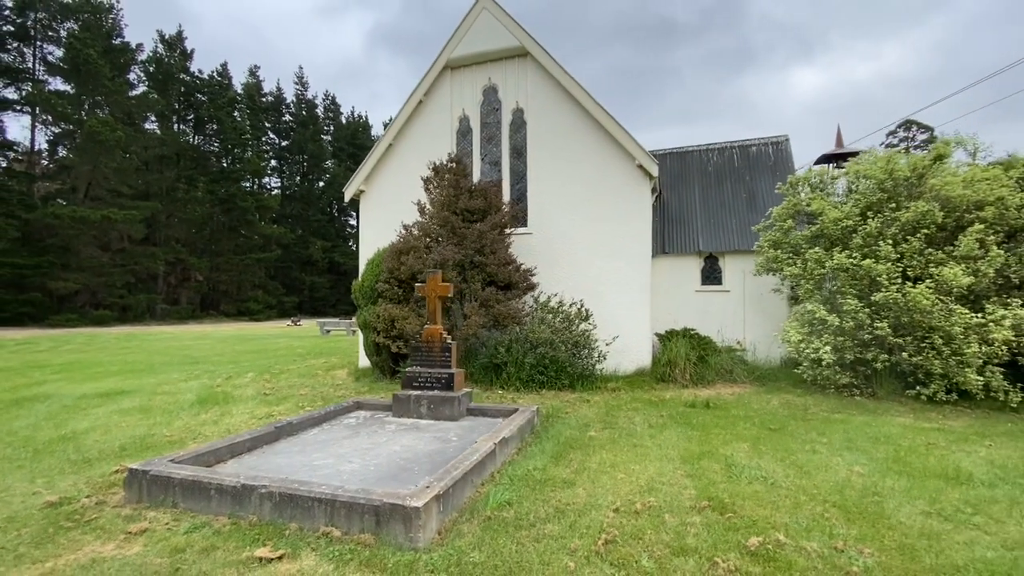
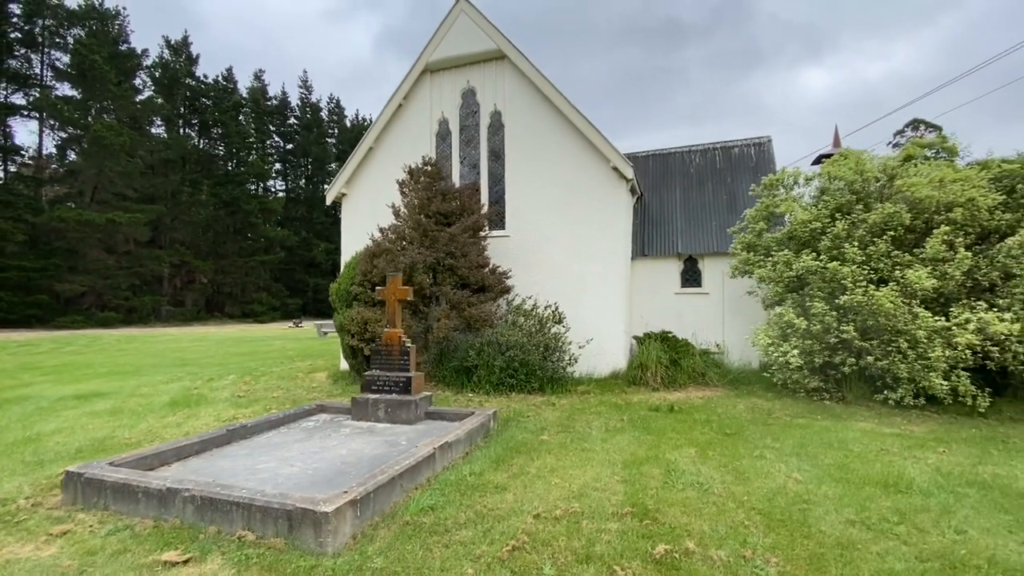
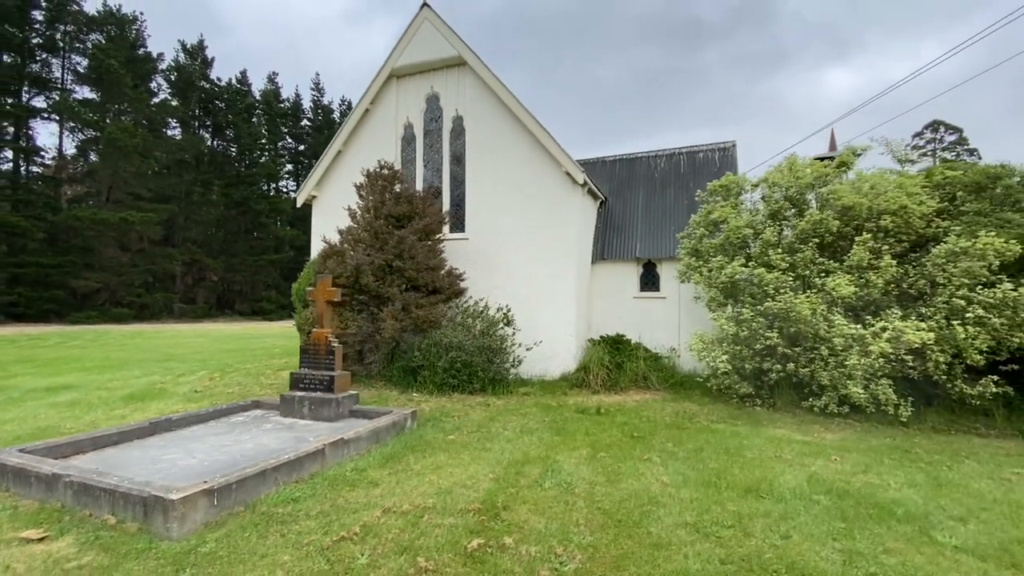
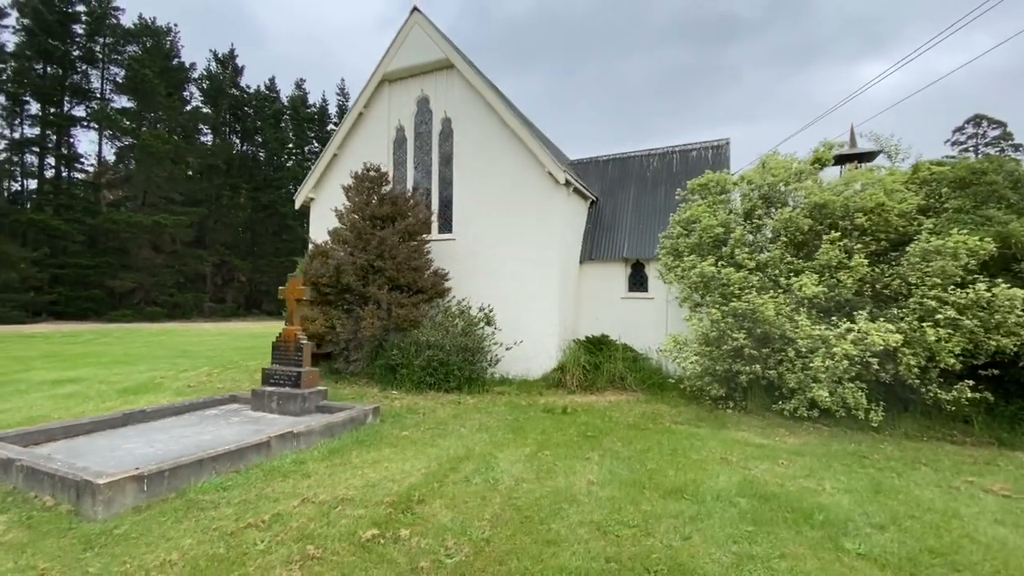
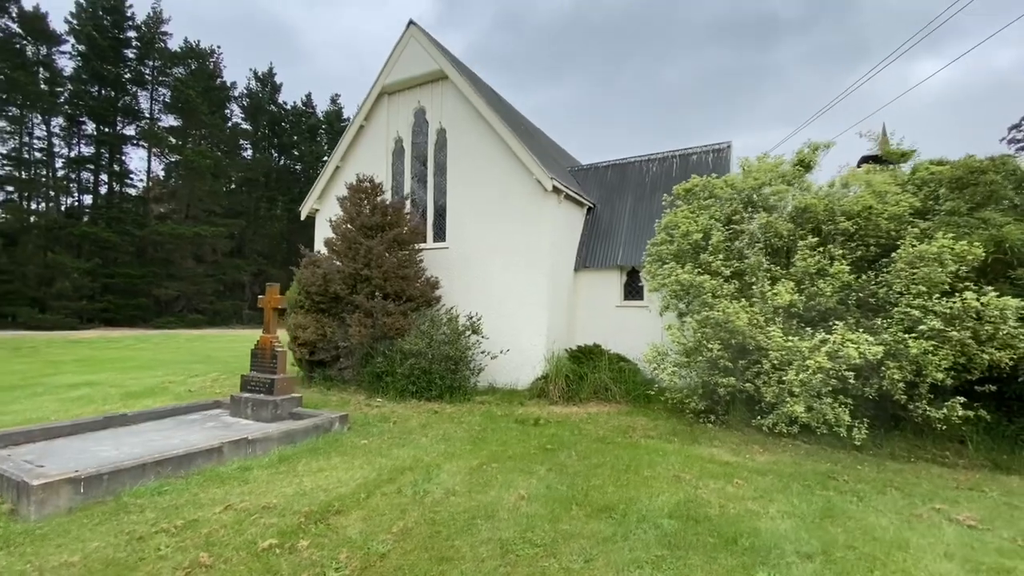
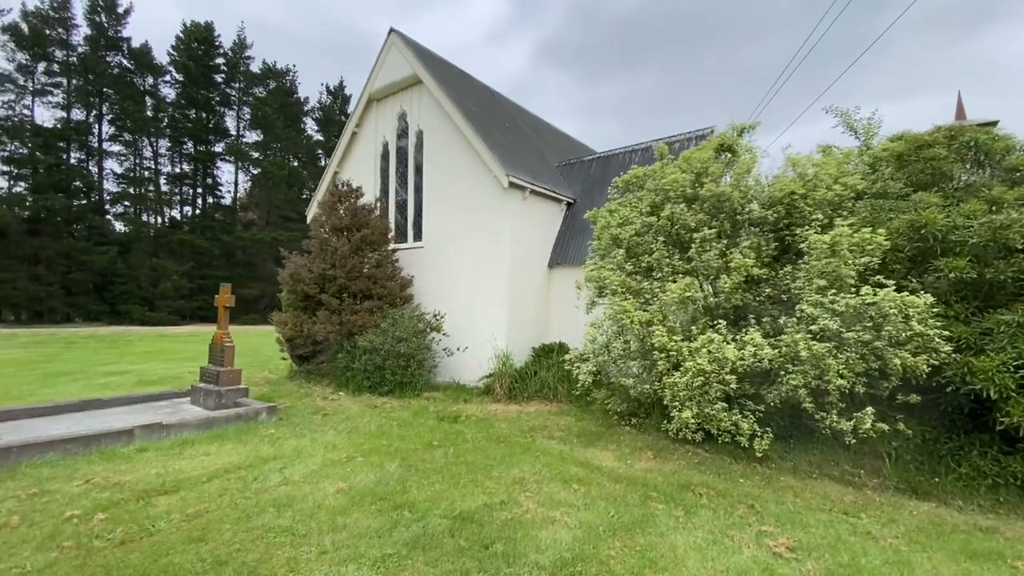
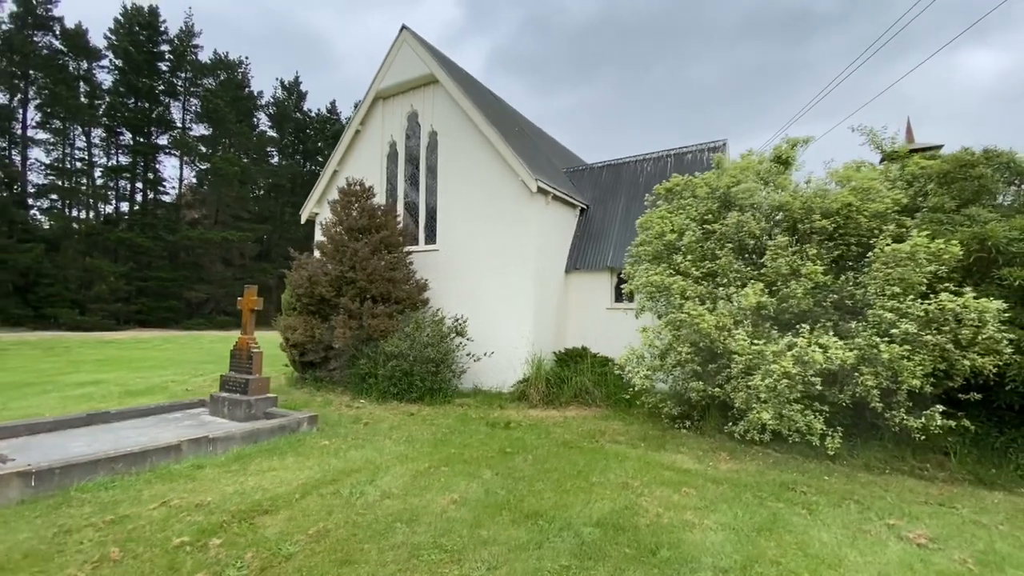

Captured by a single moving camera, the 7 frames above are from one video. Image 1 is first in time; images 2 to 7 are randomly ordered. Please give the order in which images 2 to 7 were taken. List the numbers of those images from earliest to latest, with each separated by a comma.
2, 3, 4, 5, 7, 6
